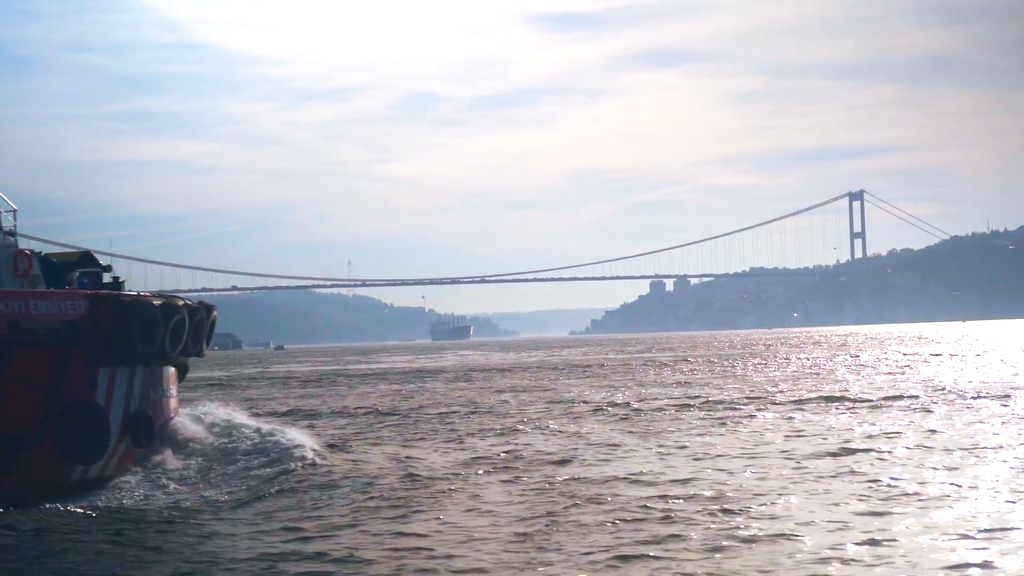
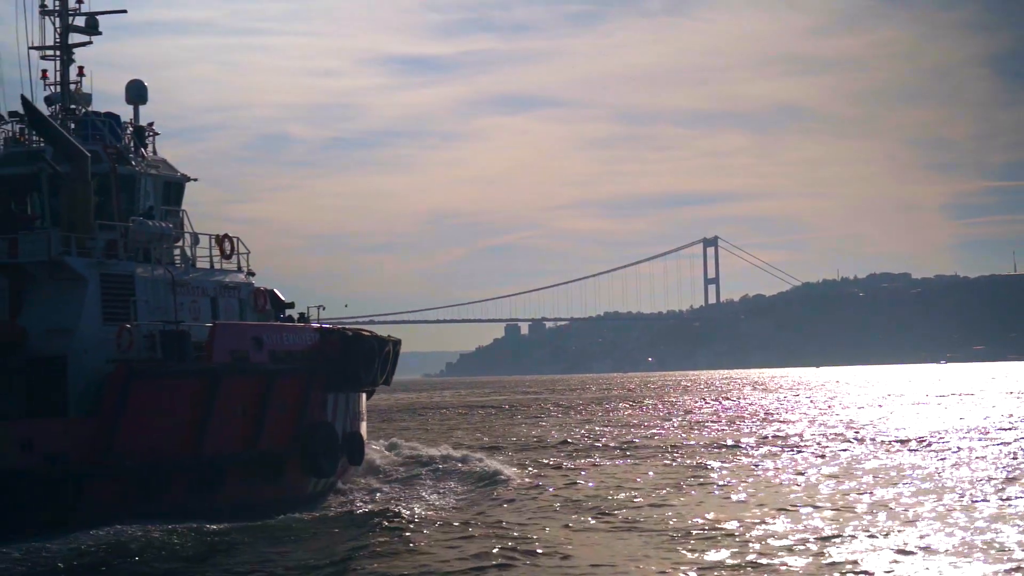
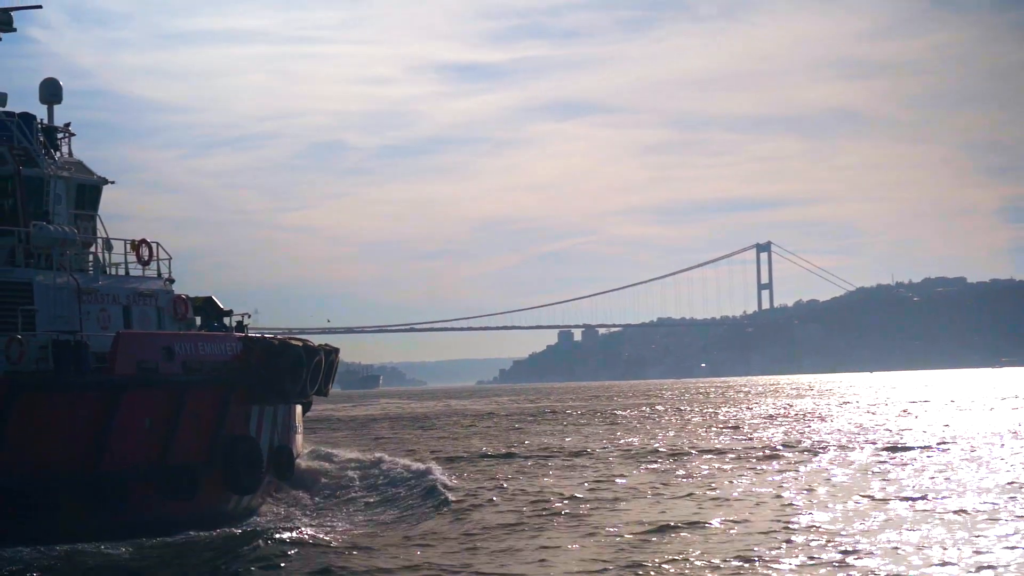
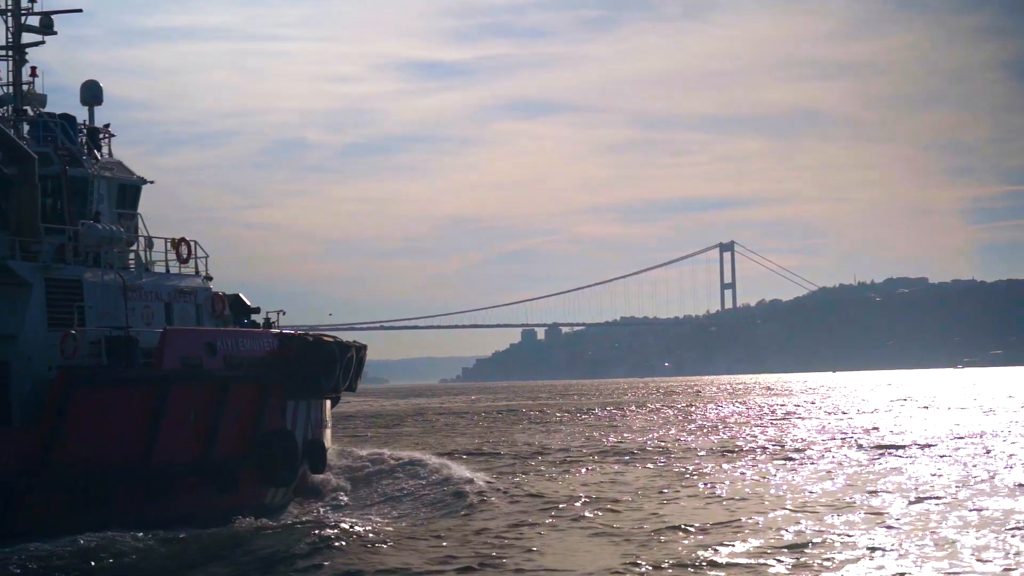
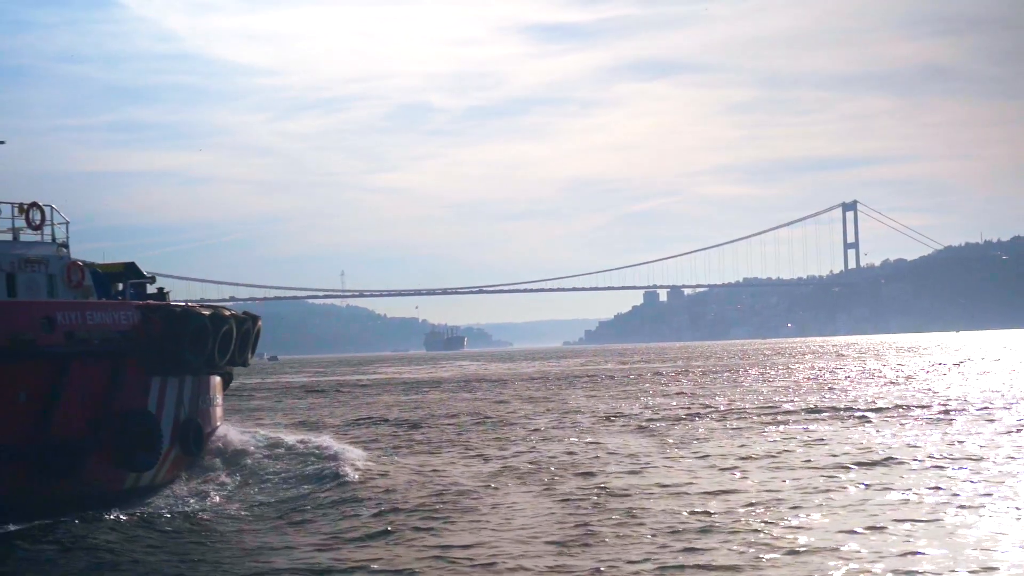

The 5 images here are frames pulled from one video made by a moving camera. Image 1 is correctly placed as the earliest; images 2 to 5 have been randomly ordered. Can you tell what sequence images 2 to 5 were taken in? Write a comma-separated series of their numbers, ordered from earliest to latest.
5, 3, 4, 2
